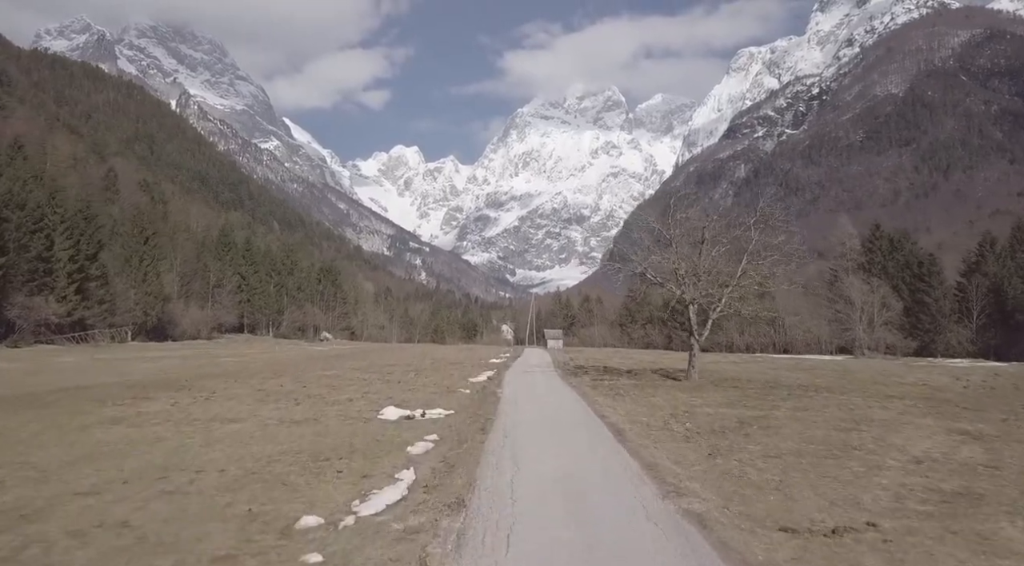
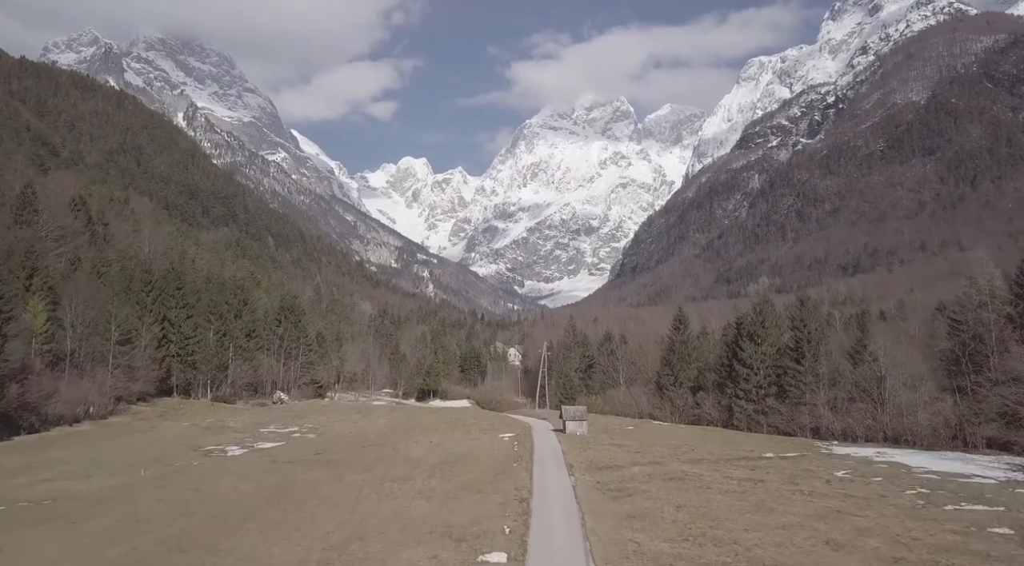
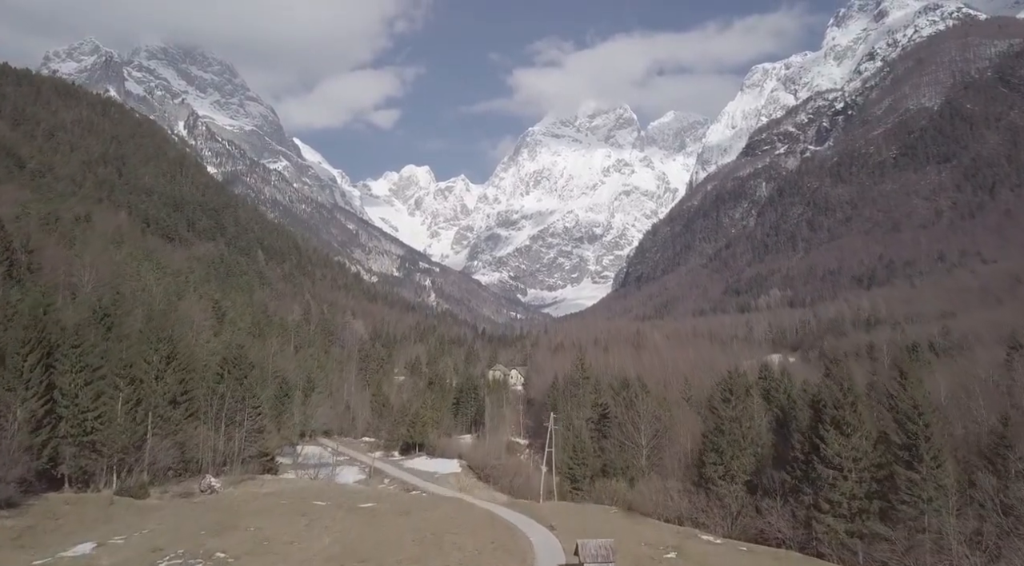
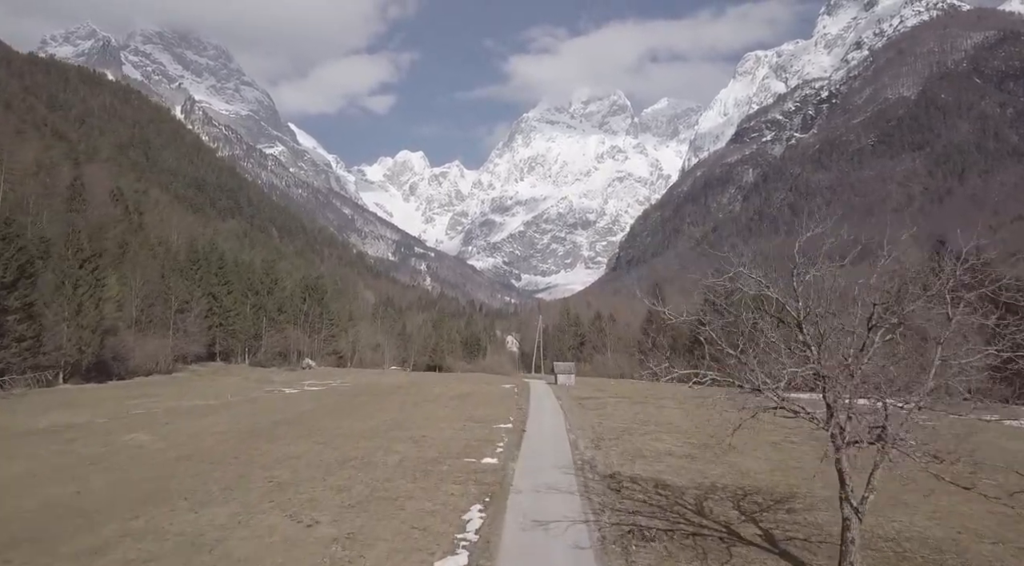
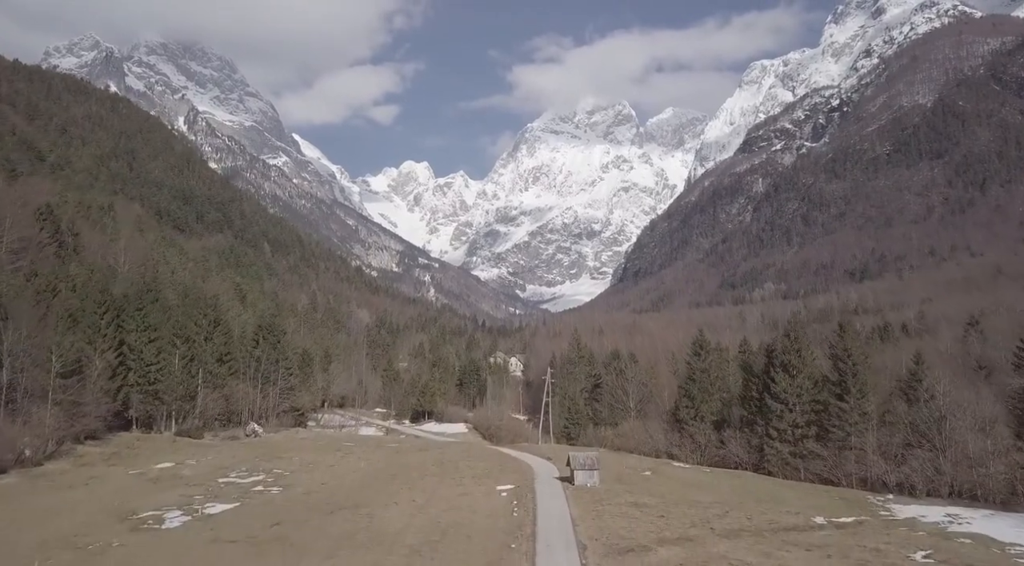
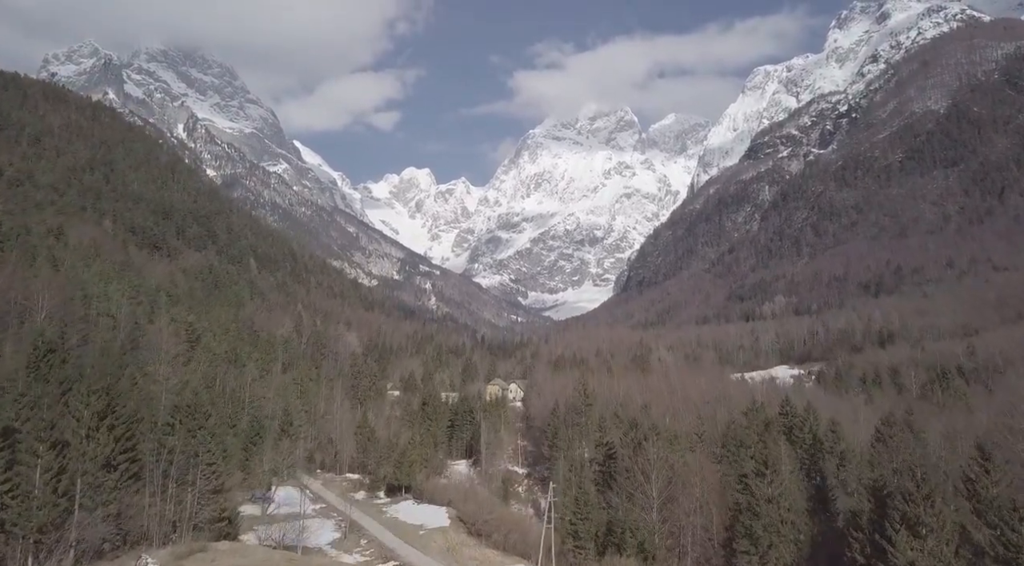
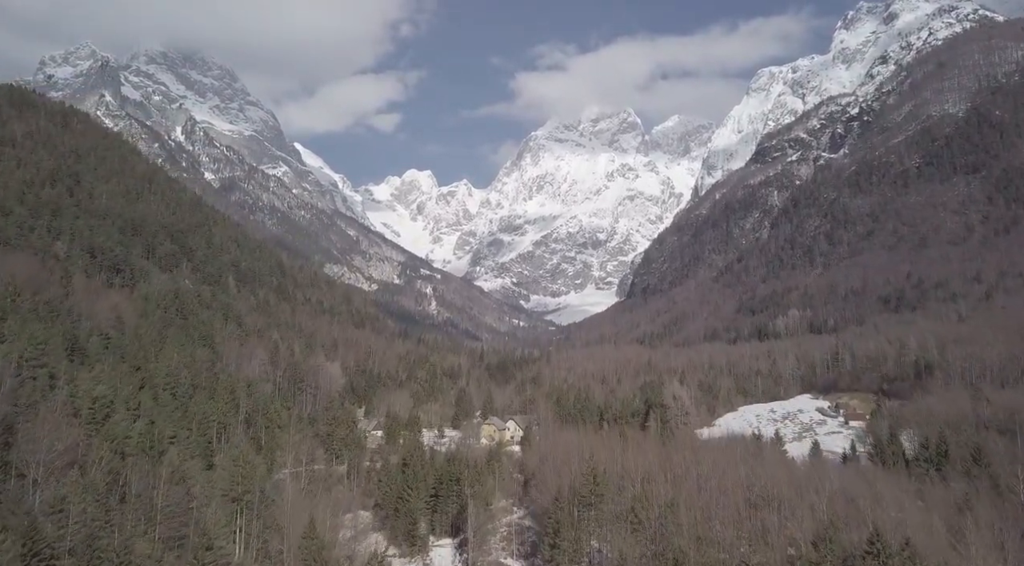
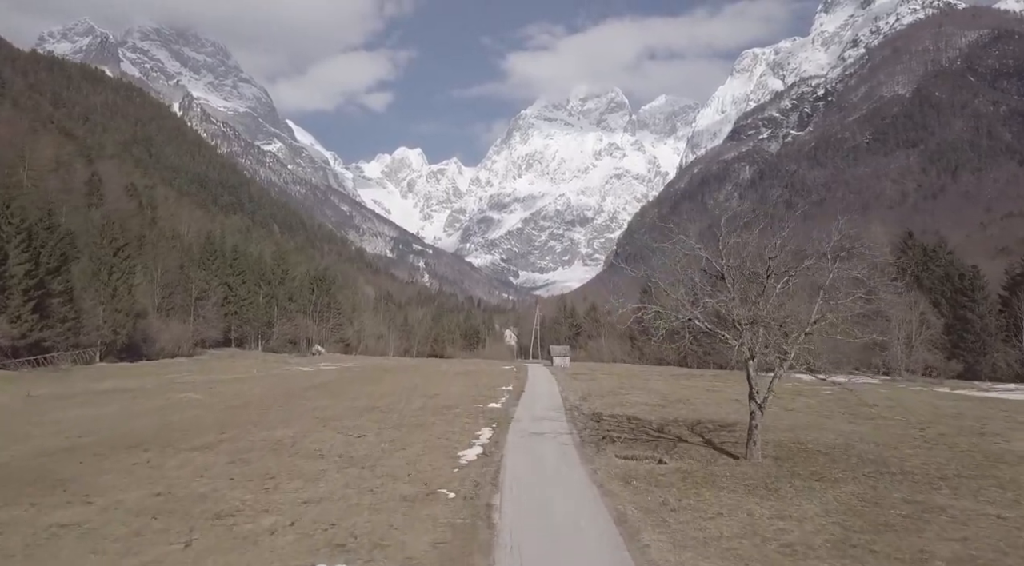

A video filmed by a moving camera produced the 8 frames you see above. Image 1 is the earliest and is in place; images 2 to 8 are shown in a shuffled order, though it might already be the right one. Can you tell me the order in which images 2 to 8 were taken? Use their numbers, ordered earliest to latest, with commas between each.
8, 4, 2, 5, 3, 6, 7
